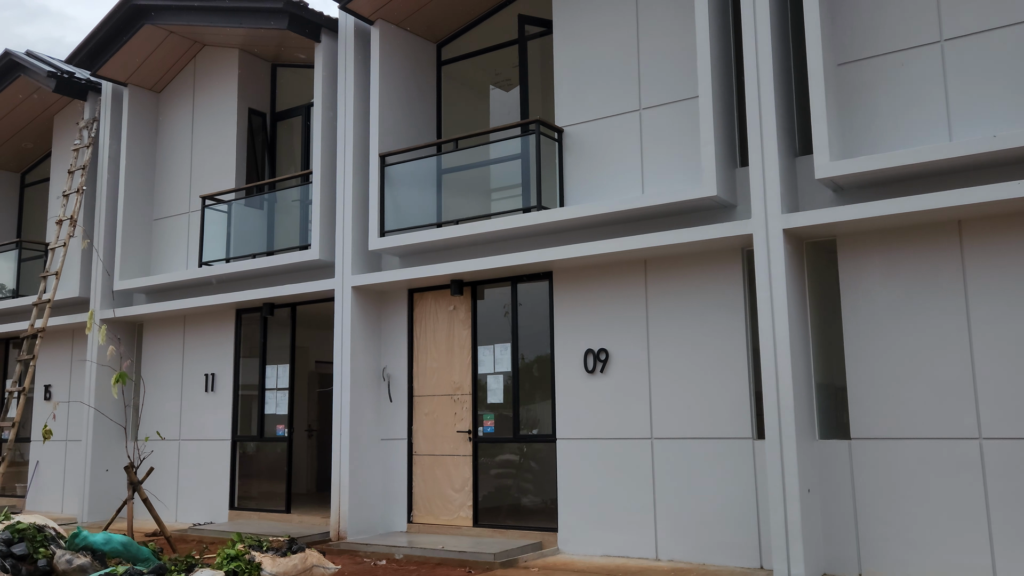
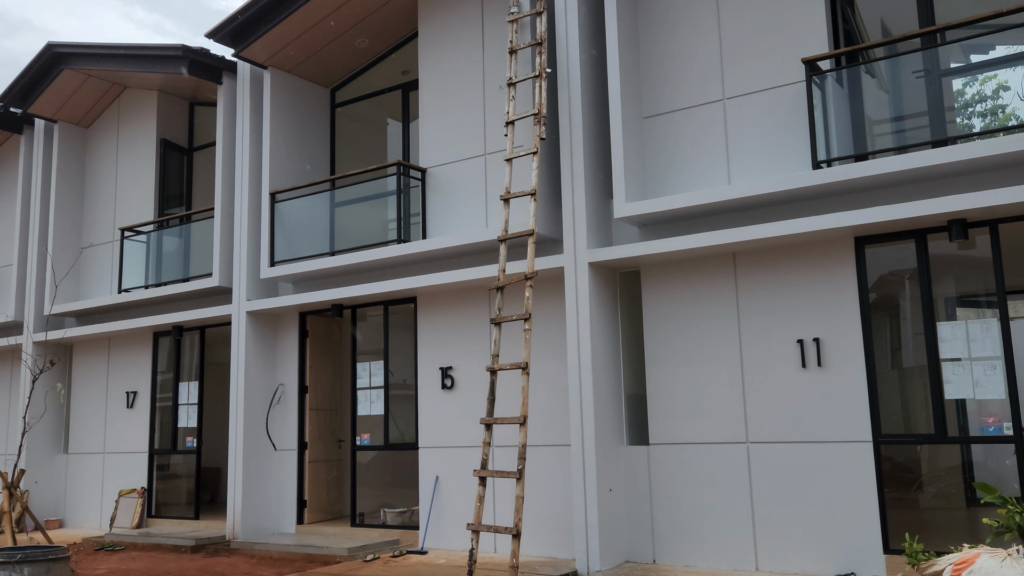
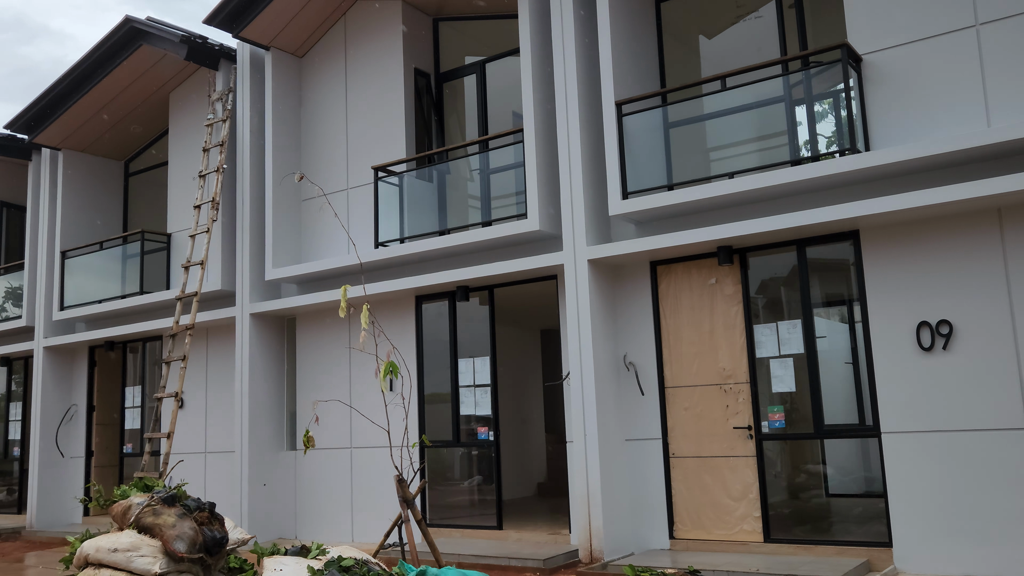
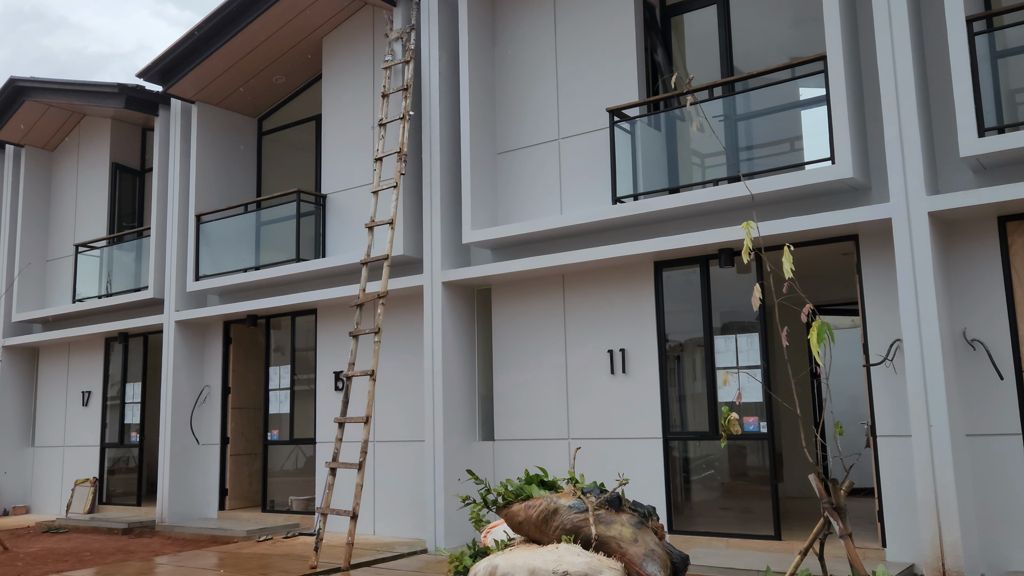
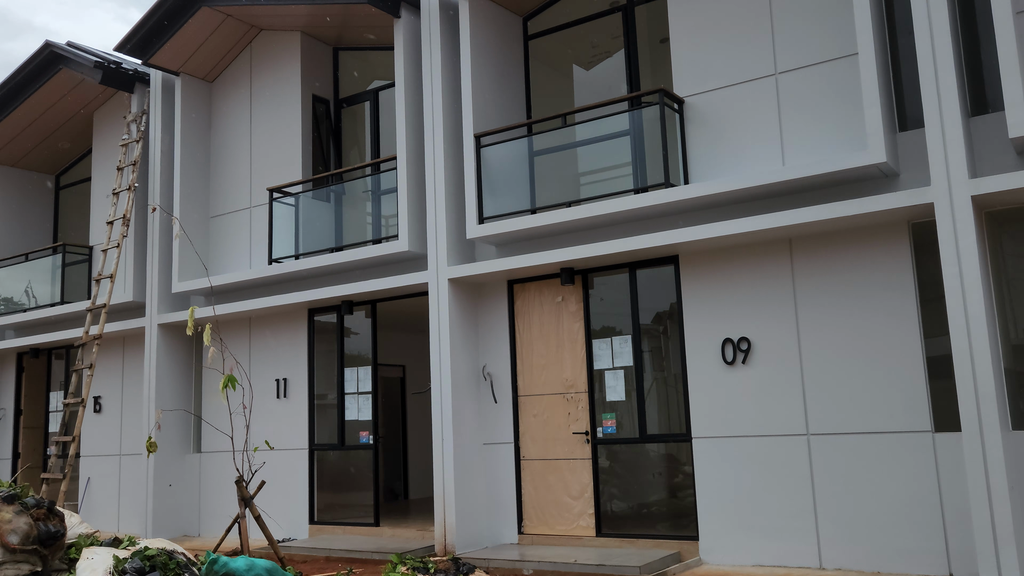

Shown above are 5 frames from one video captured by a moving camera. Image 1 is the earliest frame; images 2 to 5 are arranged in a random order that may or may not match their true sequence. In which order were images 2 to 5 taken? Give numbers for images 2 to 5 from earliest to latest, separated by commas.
5, 3, 4, 2
